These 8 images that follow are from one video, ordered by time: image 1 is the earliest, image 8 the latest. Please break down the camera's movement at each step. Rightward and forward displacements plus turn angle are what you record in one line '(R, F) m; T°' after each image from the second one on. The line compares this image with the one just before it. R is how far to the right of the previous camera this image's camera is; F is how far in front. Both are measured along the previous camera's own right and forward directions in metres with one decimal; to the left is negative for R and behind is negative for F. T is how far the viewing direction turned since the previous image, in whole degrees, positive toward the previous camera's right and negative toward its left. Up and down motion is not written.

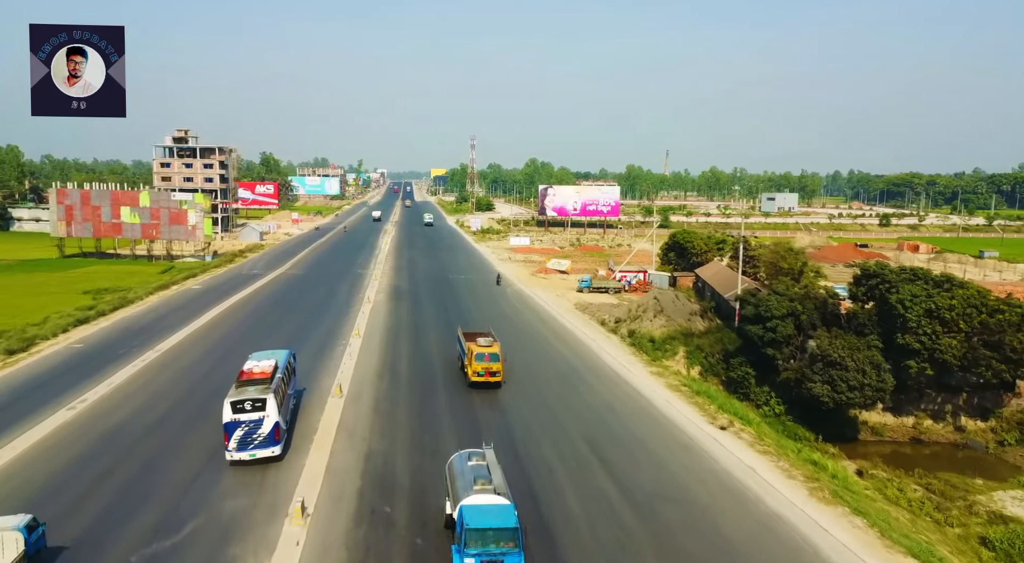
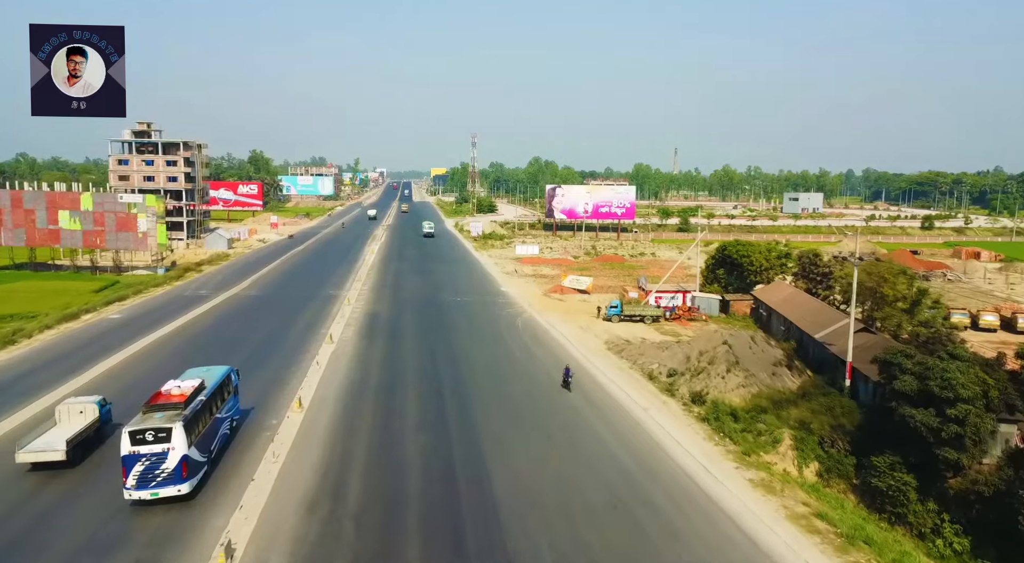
(-0.5, +13.4) m; 0°
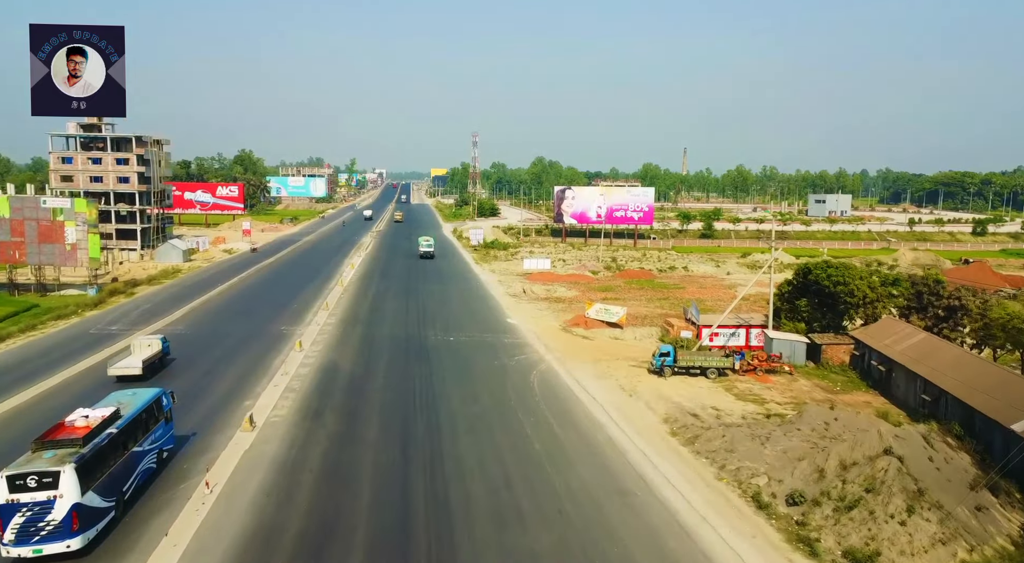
(-0.5, +13.5) m; 0°
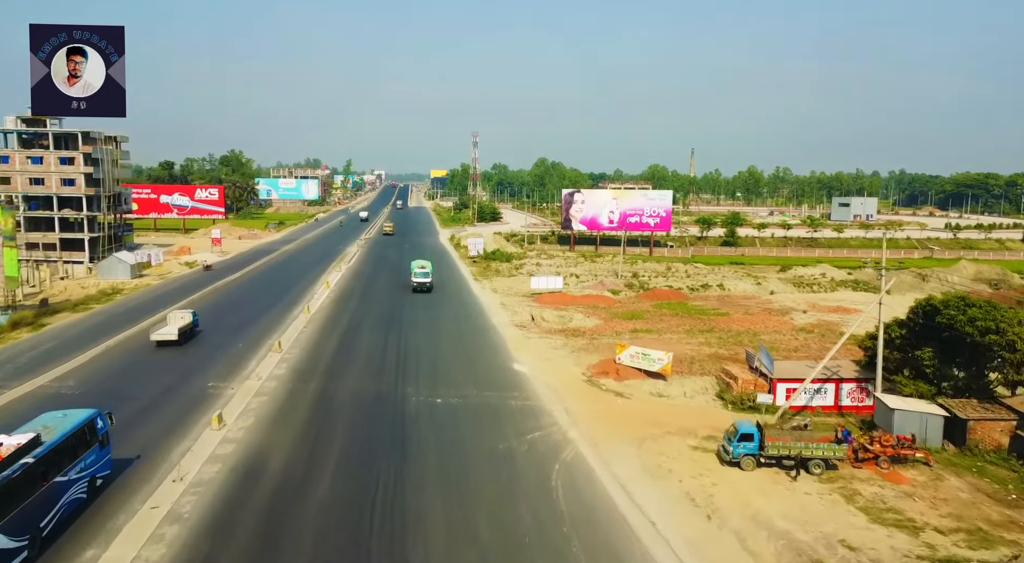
(-0.4, +11.2) m; 0°
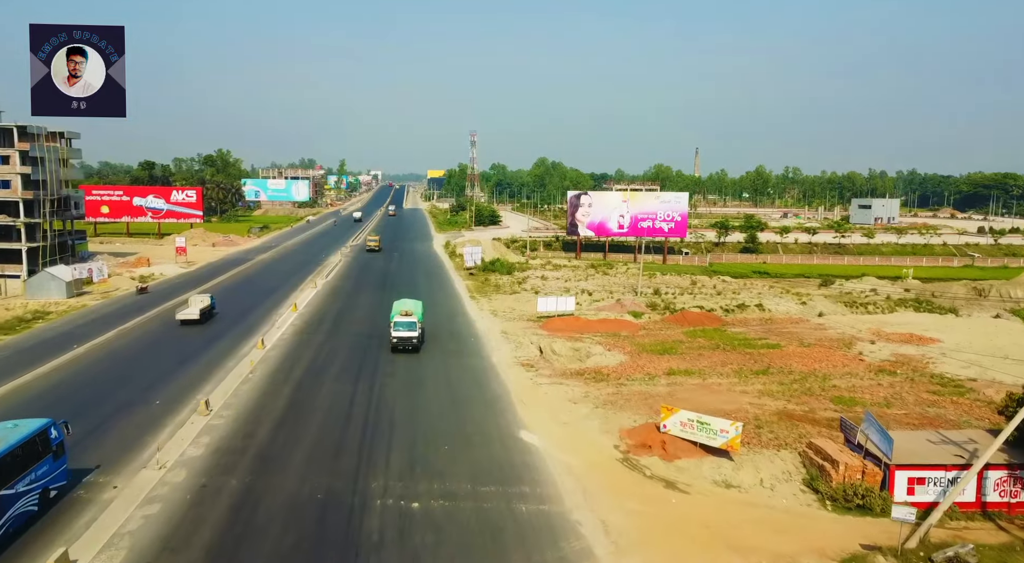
(-0.3, +9.5) m; 0°
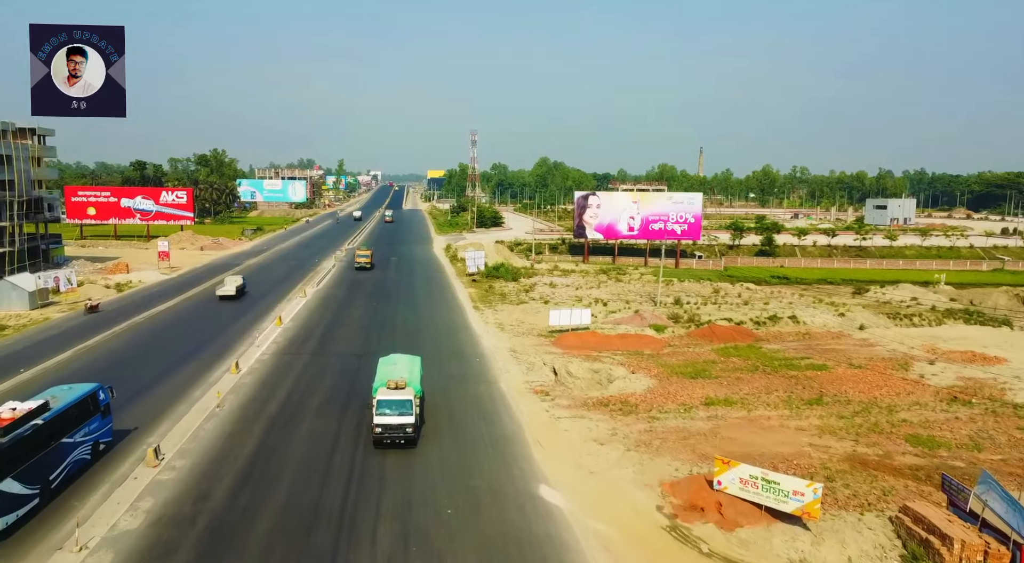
(-0.5, +5.1) m; 0°
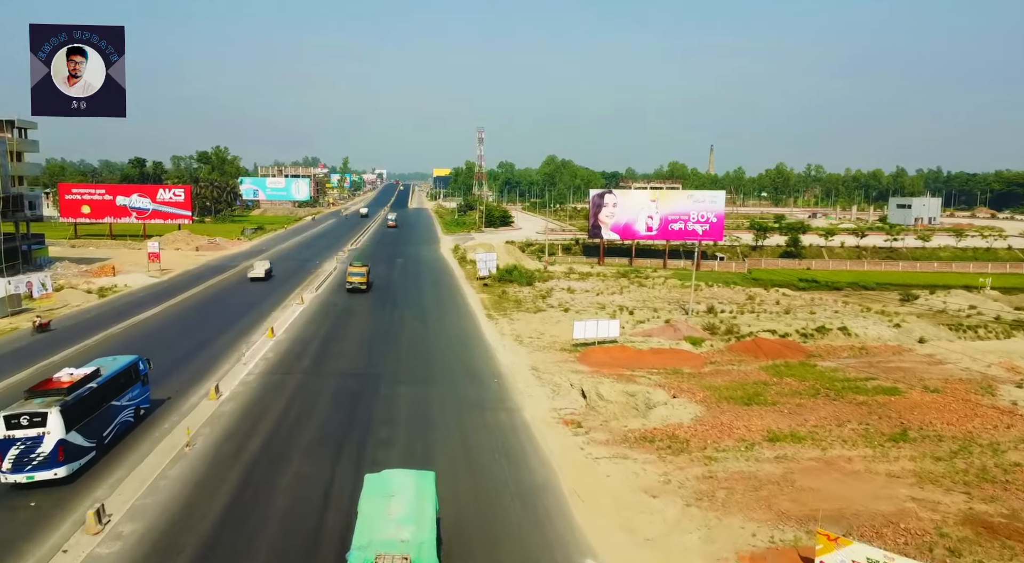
(-0.8, +4.9) m; 0°
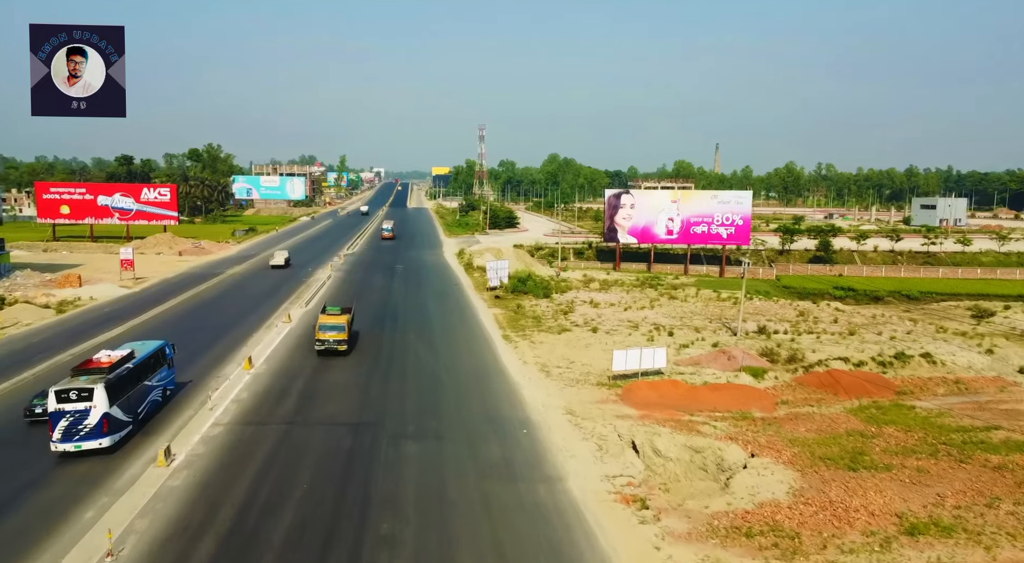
(-1.3, +6.8) m; 0°
